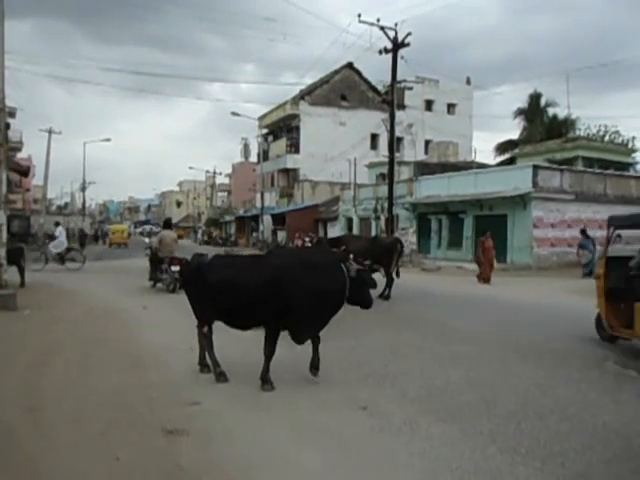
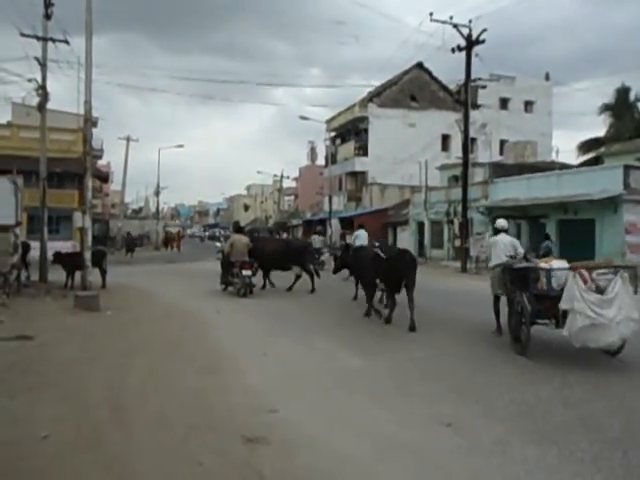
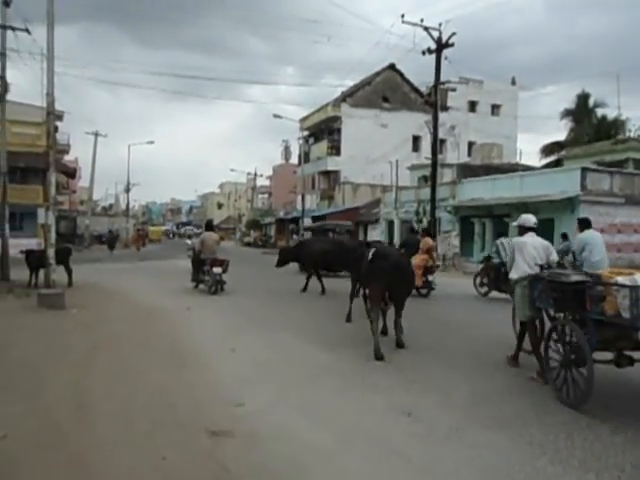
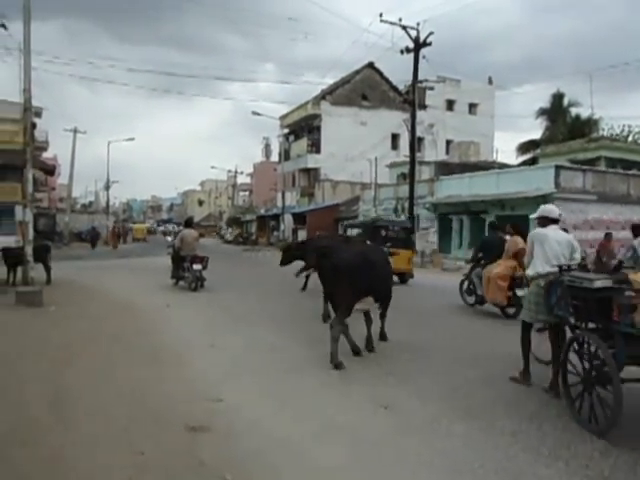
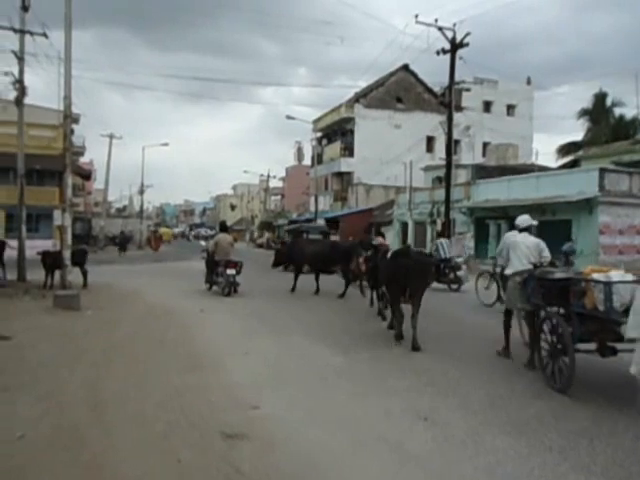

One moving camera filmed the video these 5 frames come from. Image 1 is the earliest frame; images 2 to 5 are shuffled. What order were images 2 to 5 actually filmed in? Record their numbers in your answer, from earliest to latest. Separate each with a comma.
4, 3, 5, 2
